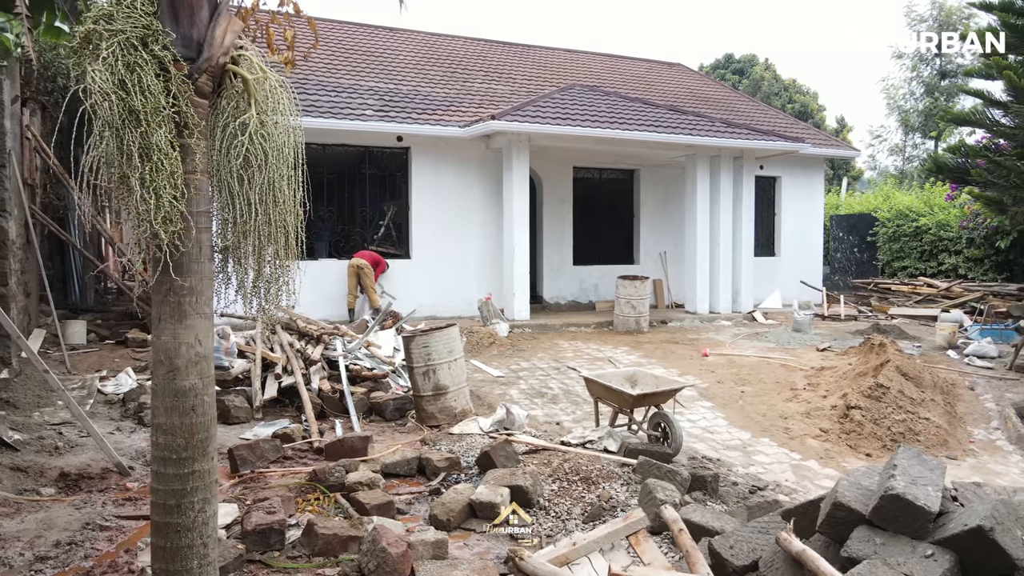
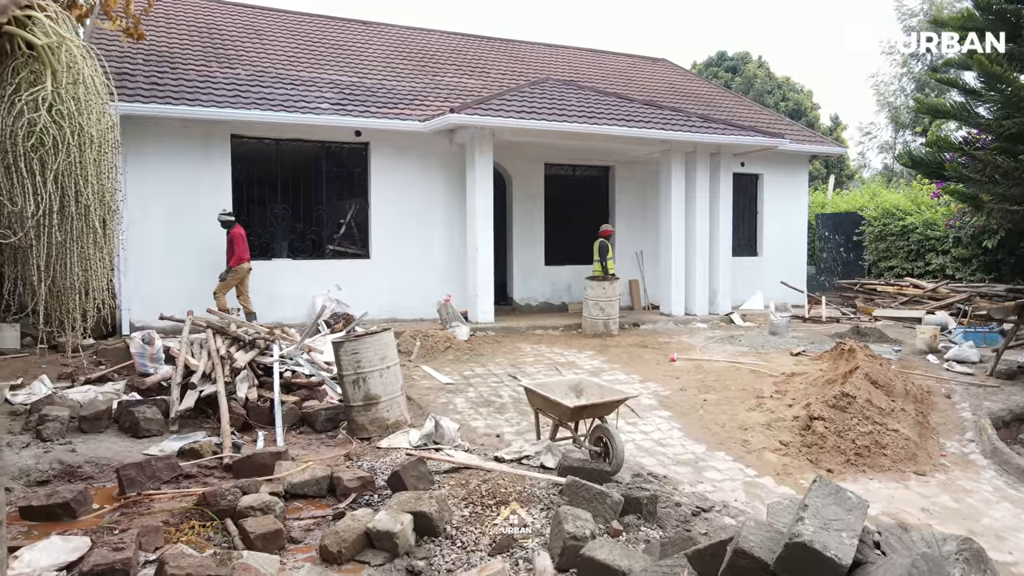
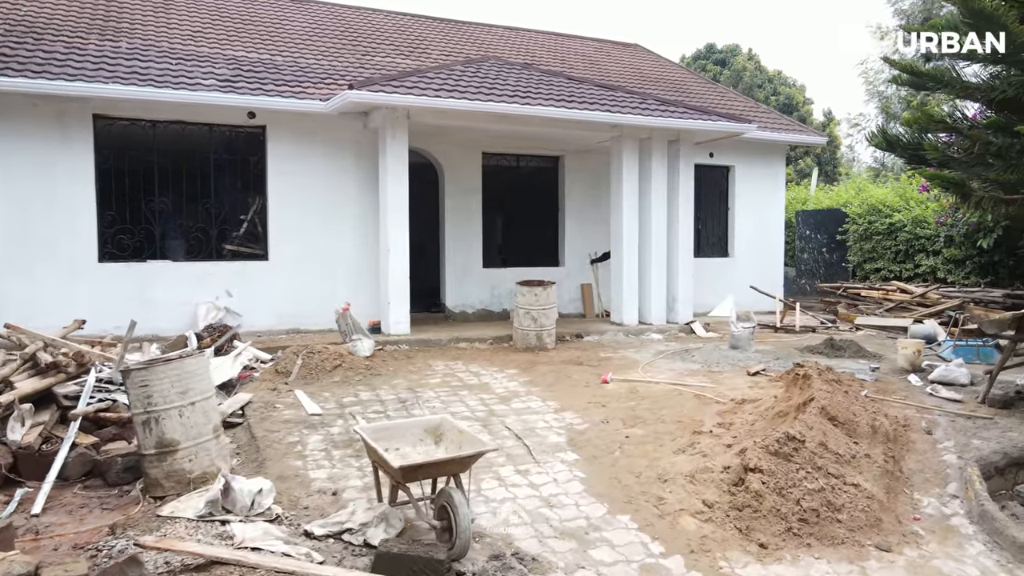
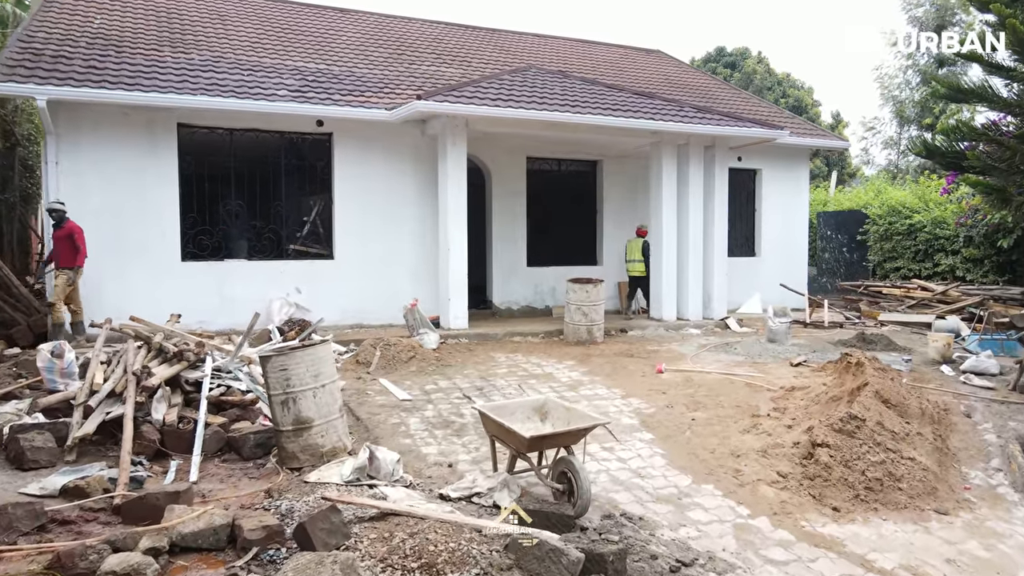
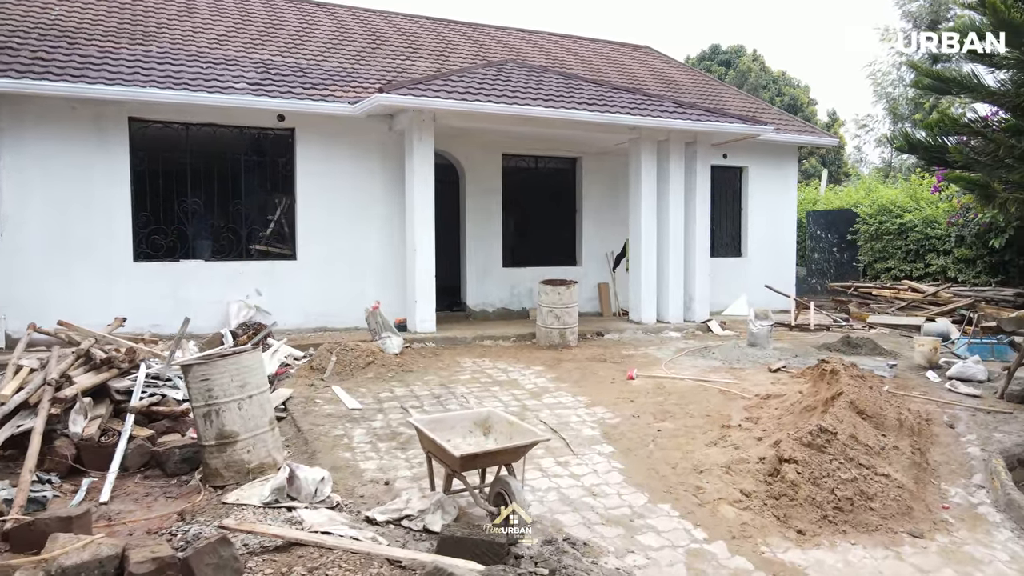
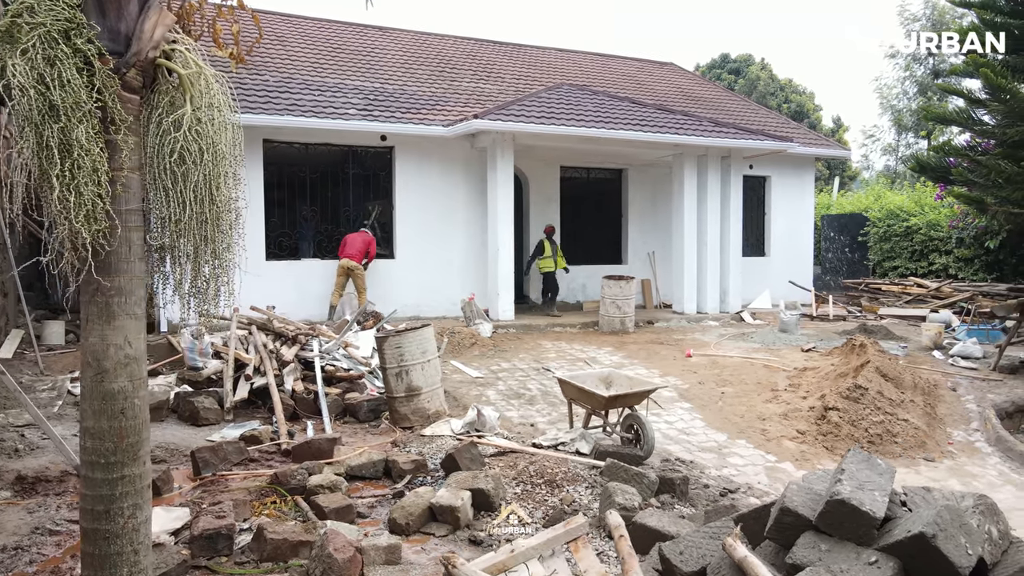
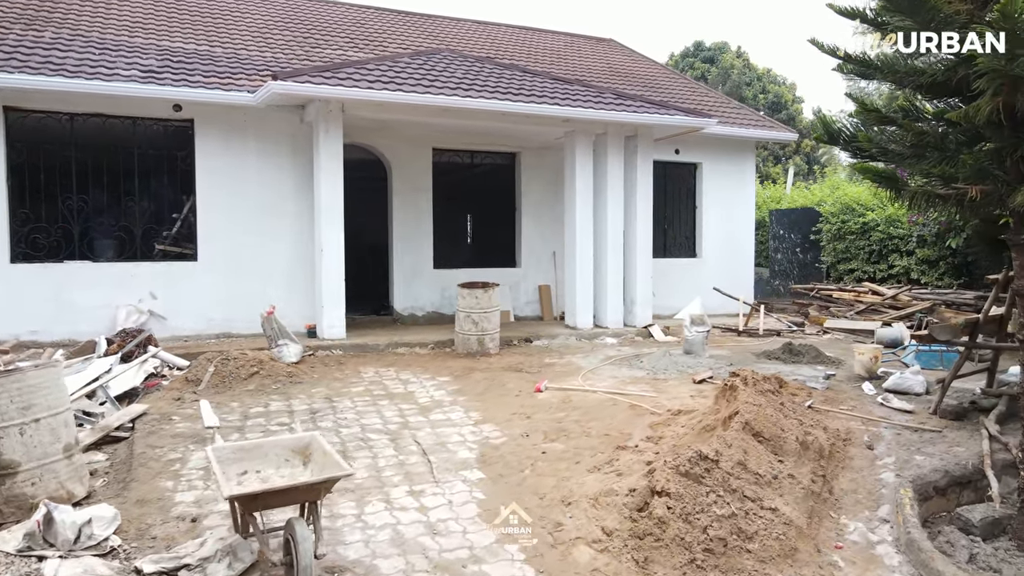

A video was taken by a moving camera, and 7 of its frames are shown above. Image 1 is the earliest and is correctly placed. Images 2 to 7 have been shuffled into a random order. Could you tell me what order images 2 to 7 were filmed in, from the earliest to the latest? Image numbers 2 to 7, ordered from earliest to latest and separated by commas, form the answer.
6, 2, 4, 5, 3, 7
